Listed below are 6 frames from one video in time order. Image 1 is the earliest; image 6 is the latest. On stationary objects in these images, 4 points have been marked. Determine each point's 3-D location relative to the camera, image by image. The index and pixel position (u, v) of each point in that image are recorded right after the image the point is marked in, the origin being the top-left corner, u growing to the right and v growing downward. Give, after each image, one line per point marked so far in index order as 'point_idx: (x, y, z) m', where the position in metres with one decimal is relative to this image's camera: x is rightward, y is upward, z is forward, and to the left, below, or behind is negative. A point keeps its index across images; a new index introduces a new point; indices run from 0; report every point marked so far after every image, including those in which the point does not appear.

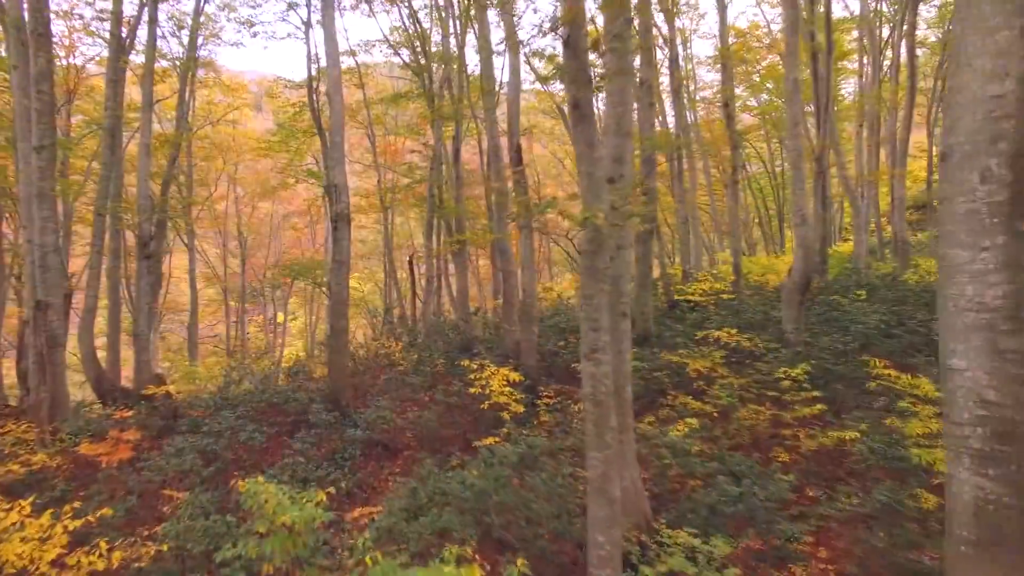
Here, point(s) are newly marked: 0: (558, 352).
0: (+0.4, -0.6, +9.5) m
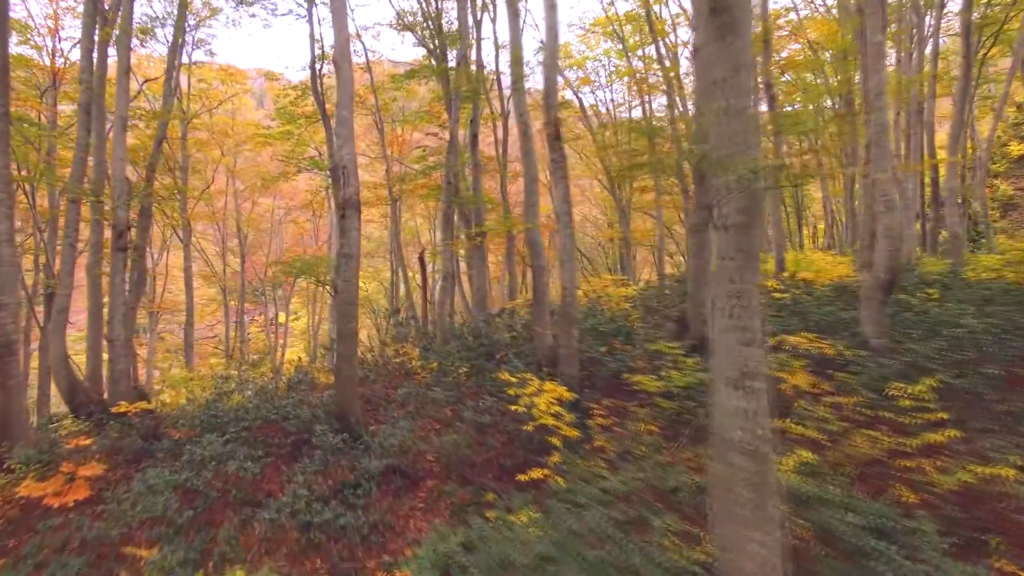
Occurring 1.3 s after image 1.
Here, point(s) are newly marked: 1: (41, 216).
0: (+0.7, -0.6, +8.2) m
1: (-6.6, +1.0, +14.8) m
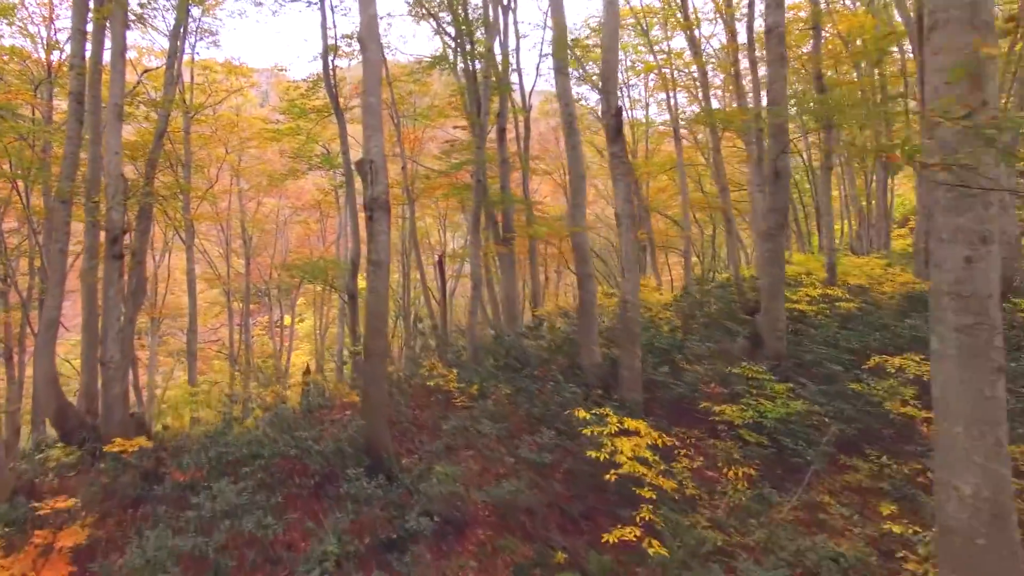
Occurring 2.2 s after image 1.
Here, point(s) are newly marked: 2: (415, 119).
0: (+1.0, -0.6, +7.2) m
1: (-6.3, +0.9, +13.8) m
2: (-1.4, +2.5, +15.8) m
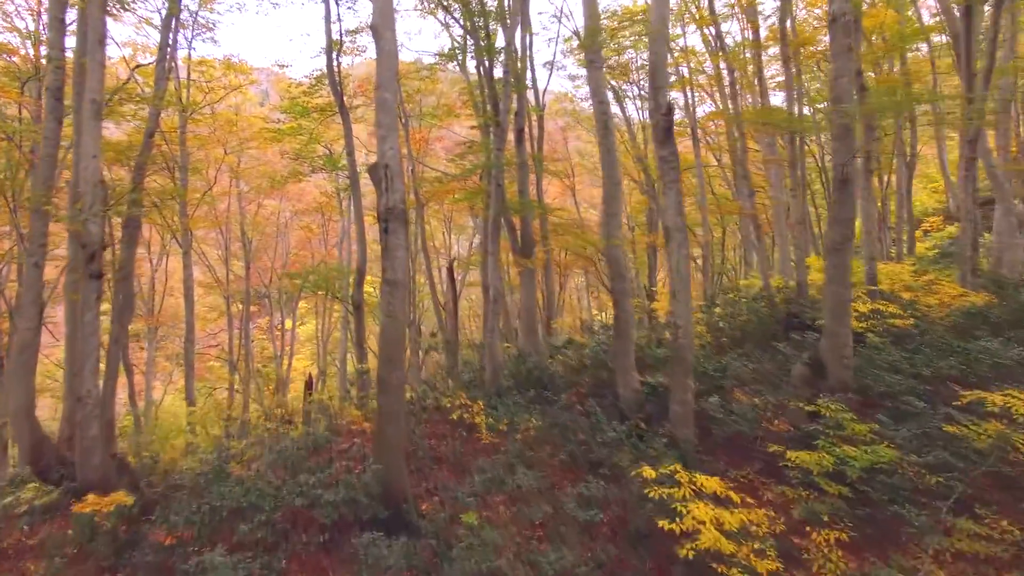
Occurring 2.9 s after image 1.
0: (+1.2, -0.8, +6.3) m
1: (-6.1, +0.8, +13.0) m
2: (-1.2, +2.4, +14.9) m
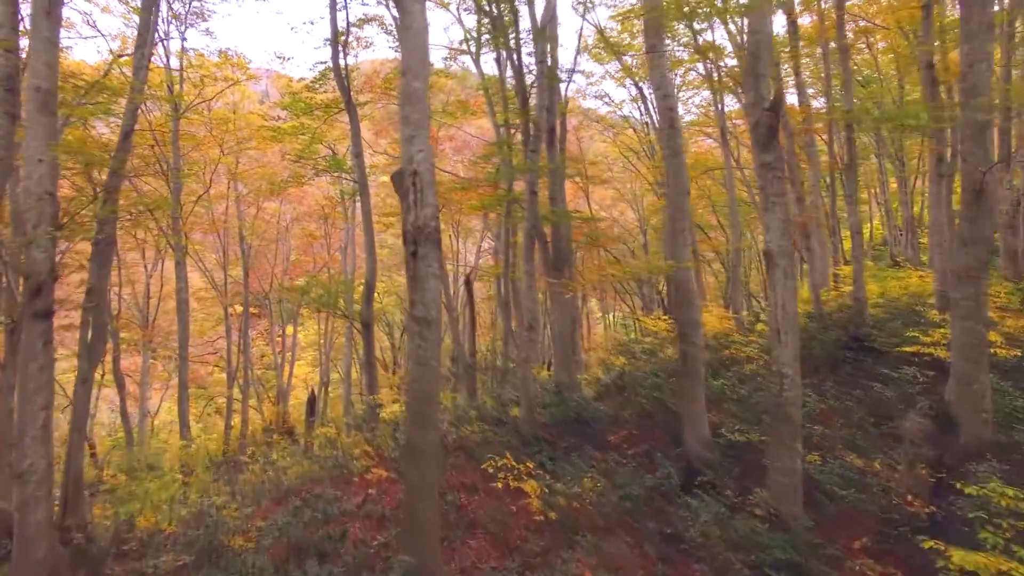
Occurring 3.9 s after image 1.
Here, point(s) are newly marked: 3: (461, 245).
0: (+1.5, -1.0, +5.1) m
1: (-5.8, +0.7, +11.7) m
2: (-1.0, +2.2, +13.7) m
3: (-0.8, +0.7, +18.0) m
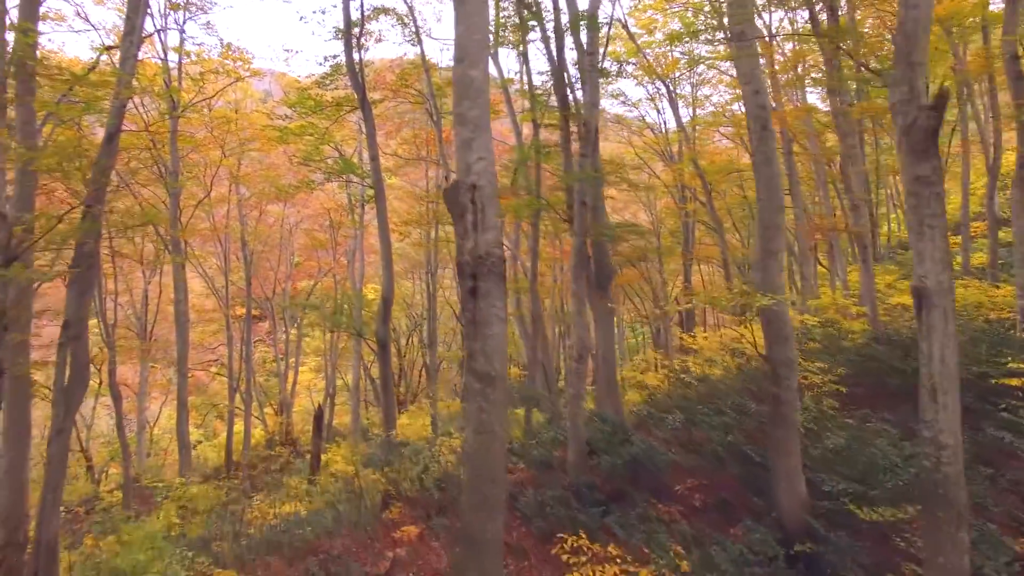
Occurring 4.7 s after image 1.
0: (+1.8, -1.1, +4.0) m
1: (-5.5, +0.5, +10.7) m
2: (-0.7, +2.1, +12.6) m
3: (-0.5, +0.6, +16.9) m
